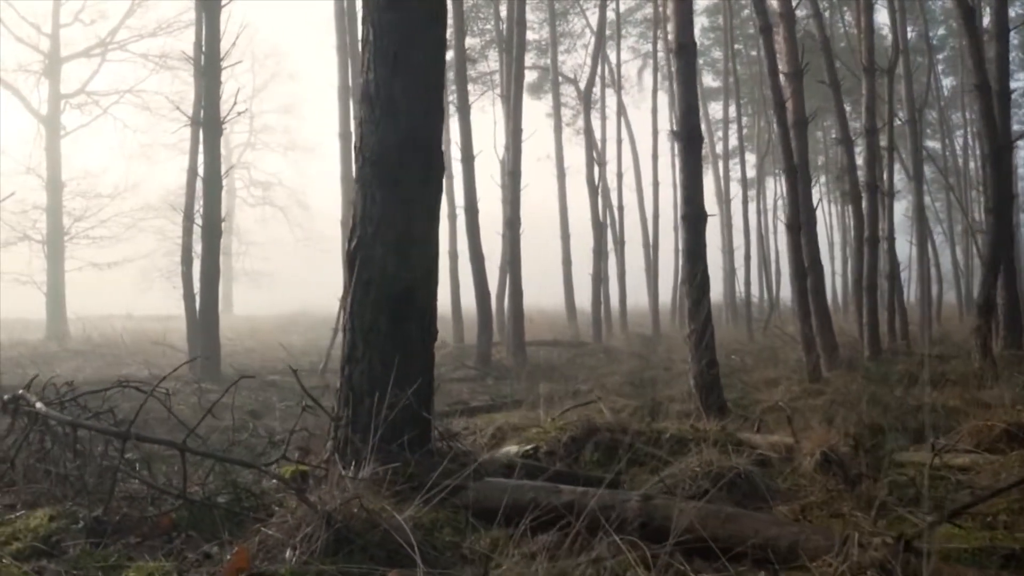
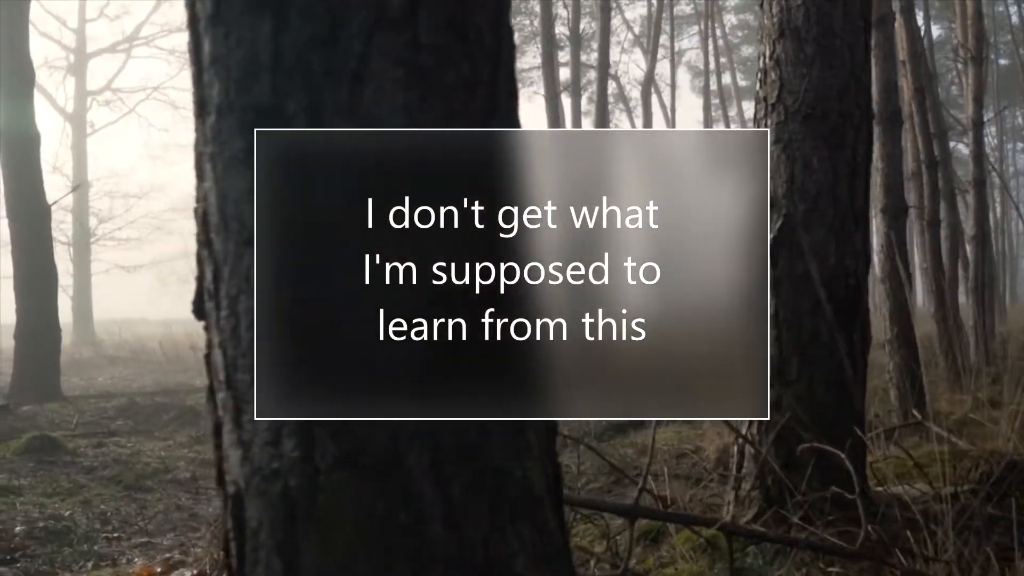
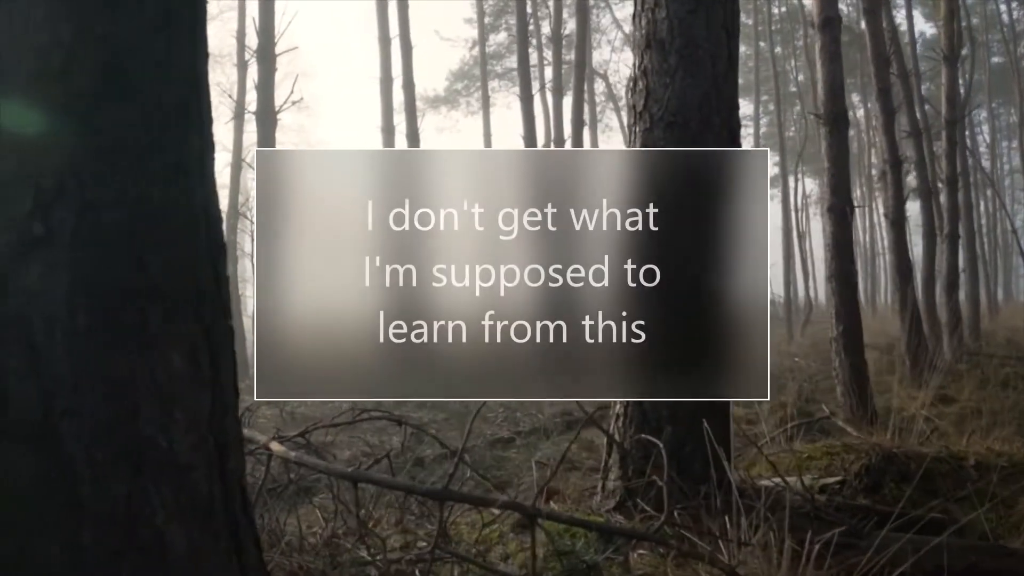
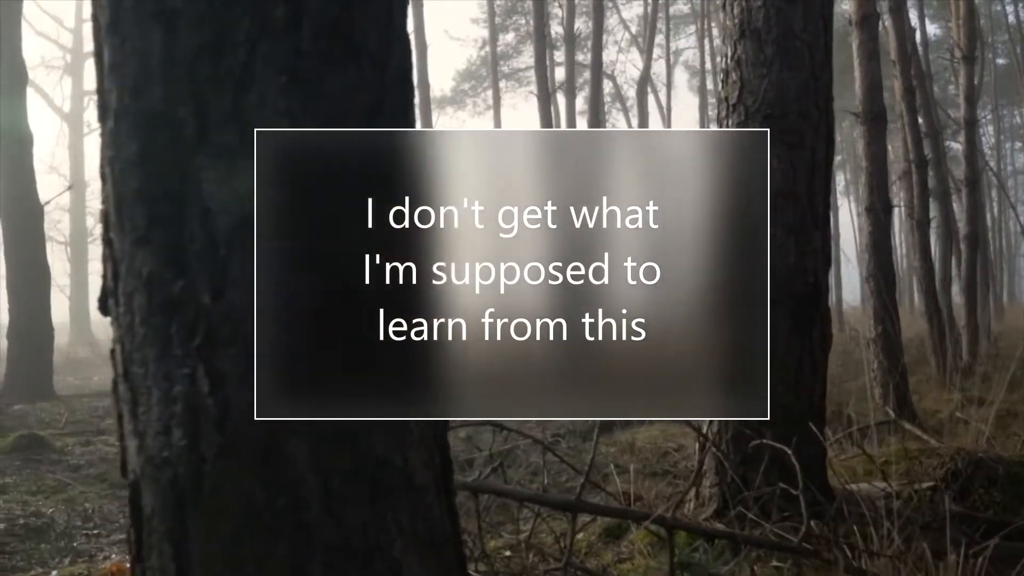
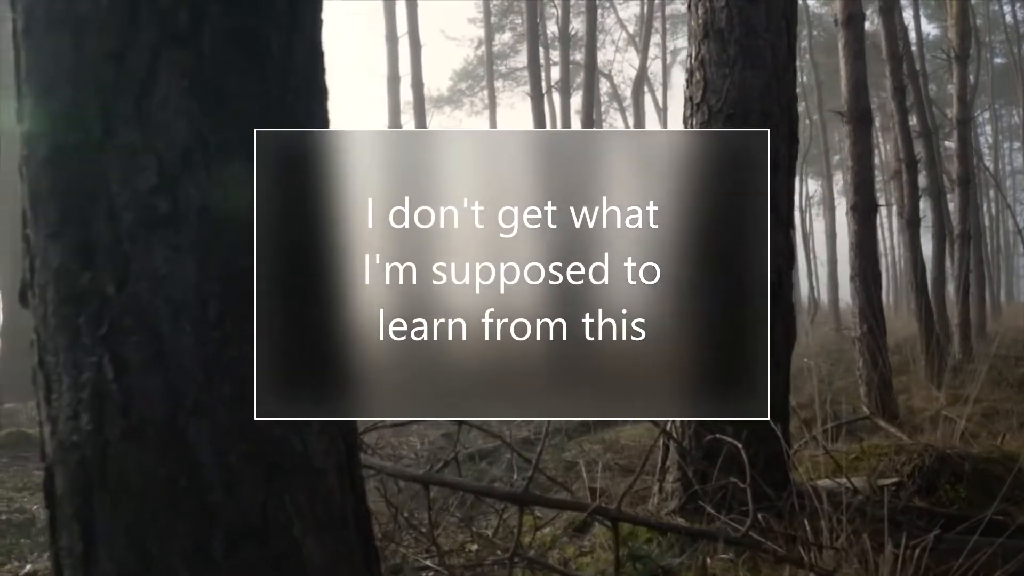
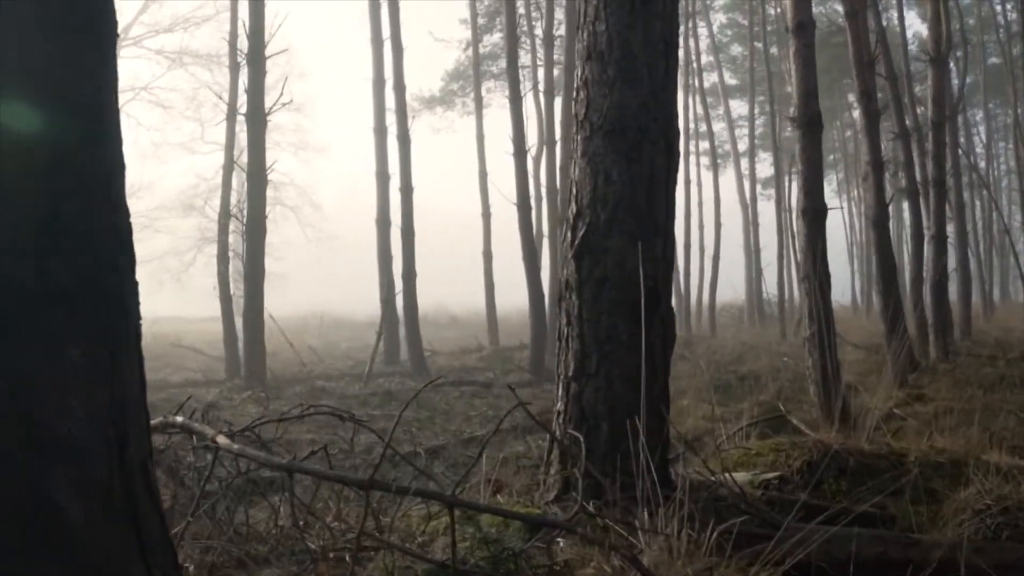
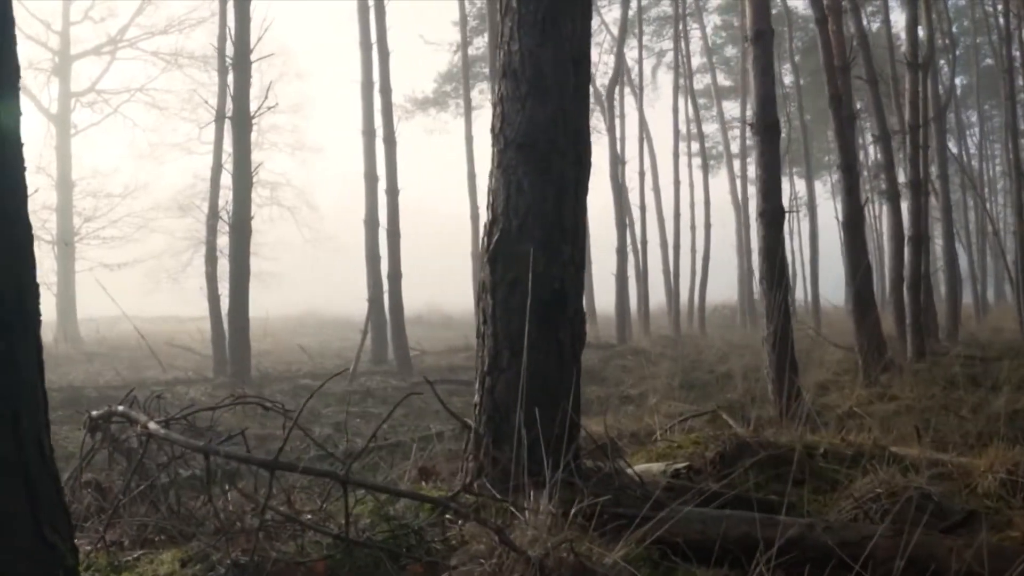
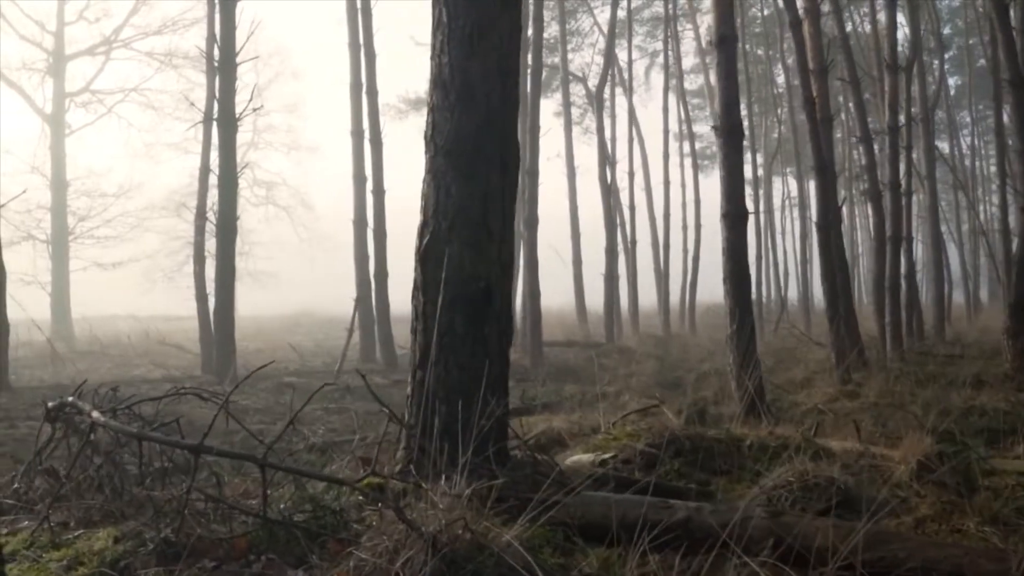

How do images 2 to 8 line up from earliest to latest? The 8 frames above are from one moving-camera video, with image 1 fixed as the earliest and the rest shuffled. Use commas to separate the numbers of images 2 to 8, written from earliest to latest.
8, 7, 6, 3, 5, 4, 2
